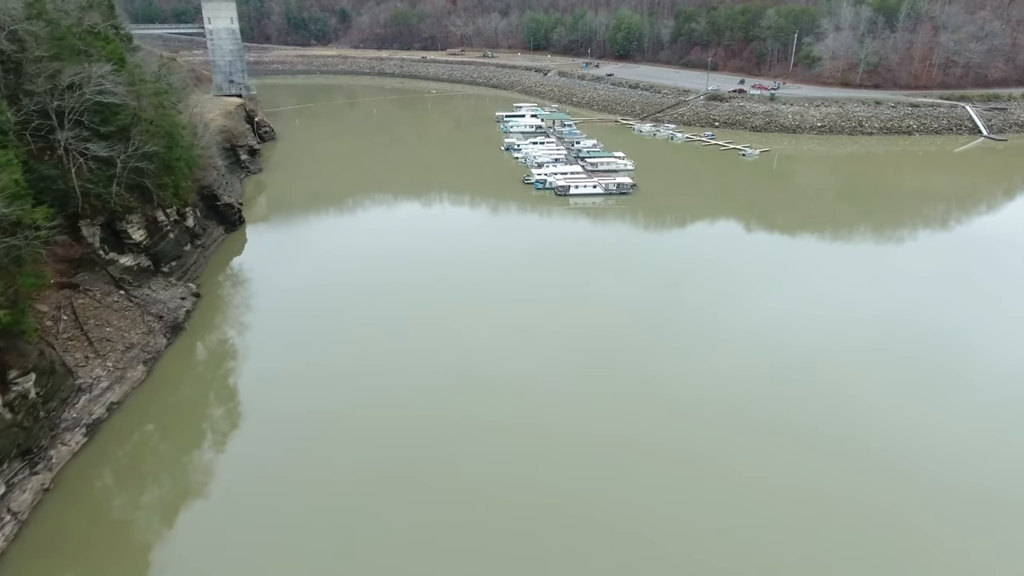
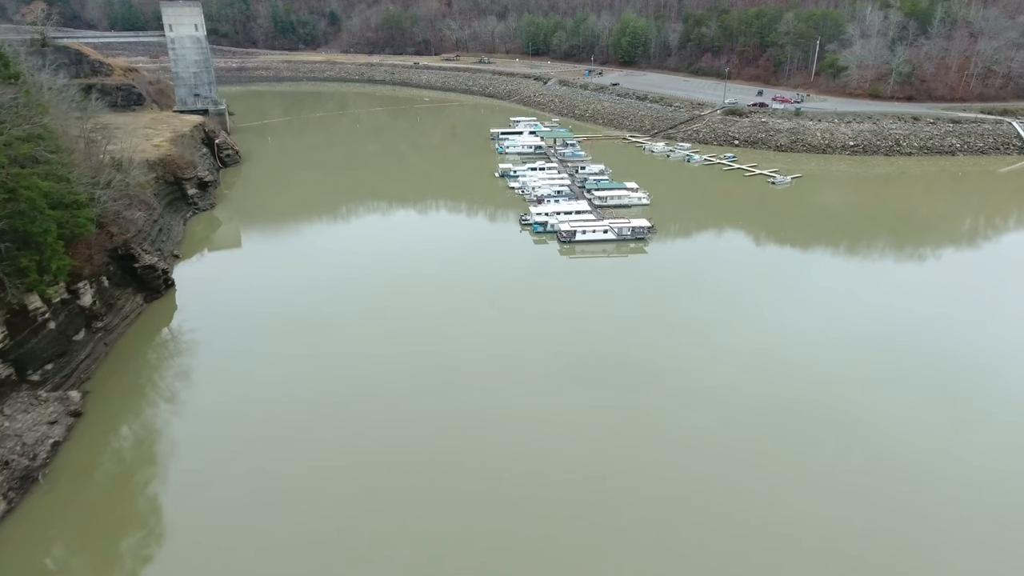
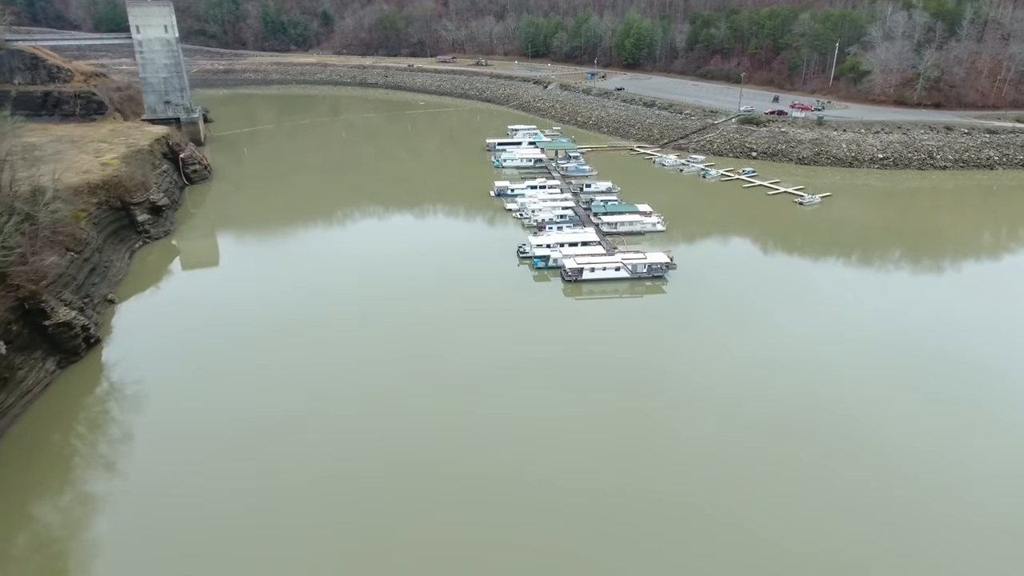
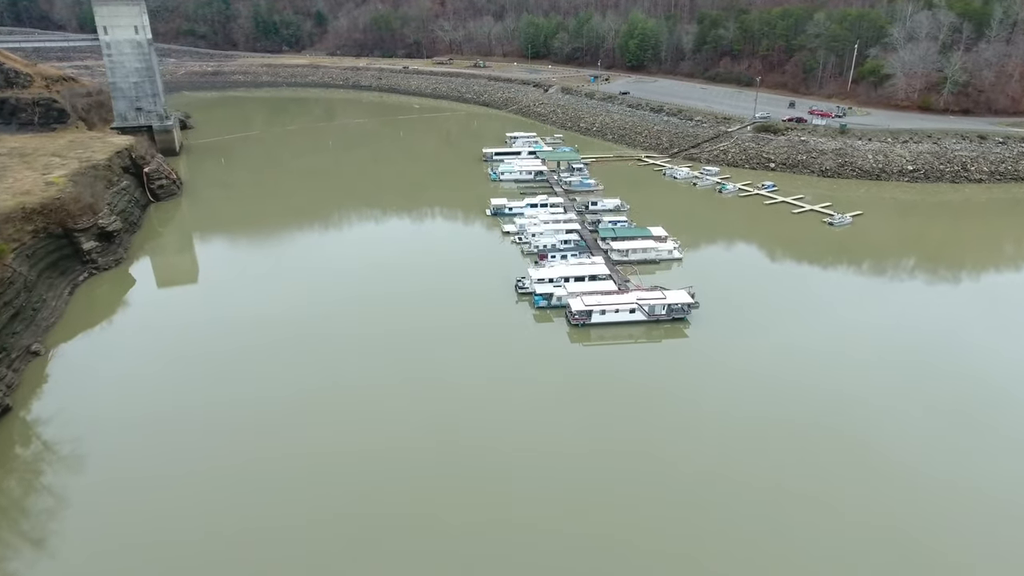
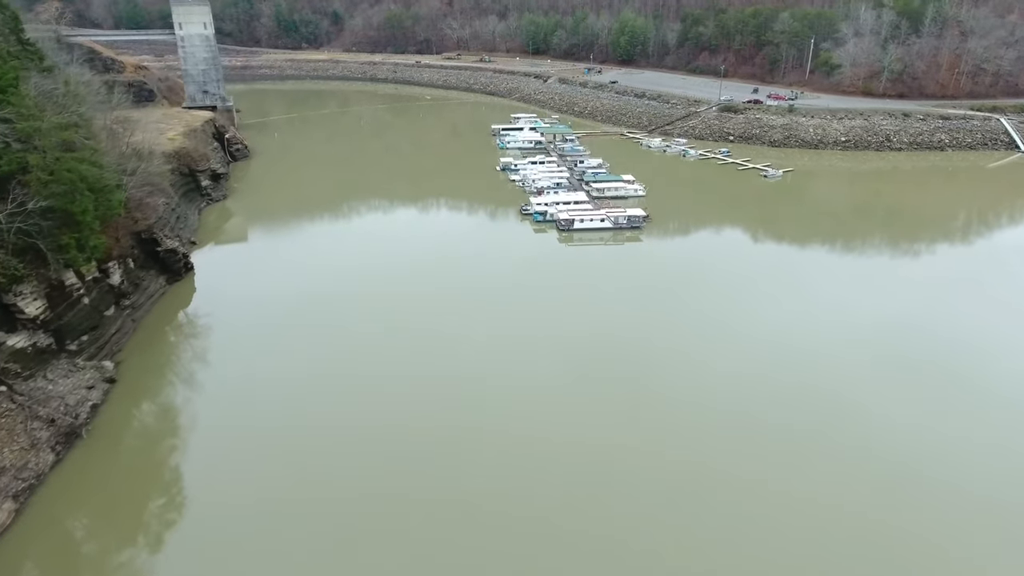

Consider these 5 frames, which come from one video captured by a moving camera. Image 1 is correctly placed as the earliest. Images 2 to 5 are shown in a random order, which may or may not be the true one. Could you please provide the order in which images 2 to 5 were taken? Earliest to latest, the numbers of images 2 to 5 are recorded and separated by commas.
5, 2, 3, 4
